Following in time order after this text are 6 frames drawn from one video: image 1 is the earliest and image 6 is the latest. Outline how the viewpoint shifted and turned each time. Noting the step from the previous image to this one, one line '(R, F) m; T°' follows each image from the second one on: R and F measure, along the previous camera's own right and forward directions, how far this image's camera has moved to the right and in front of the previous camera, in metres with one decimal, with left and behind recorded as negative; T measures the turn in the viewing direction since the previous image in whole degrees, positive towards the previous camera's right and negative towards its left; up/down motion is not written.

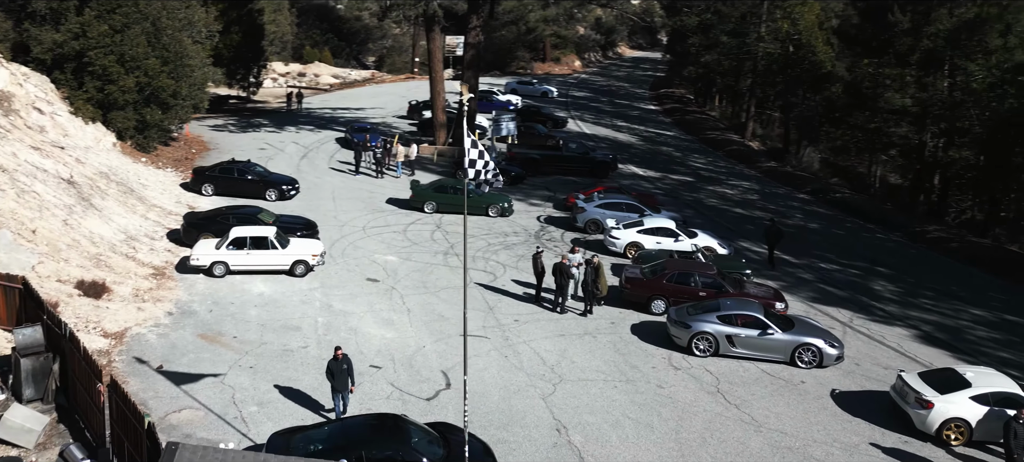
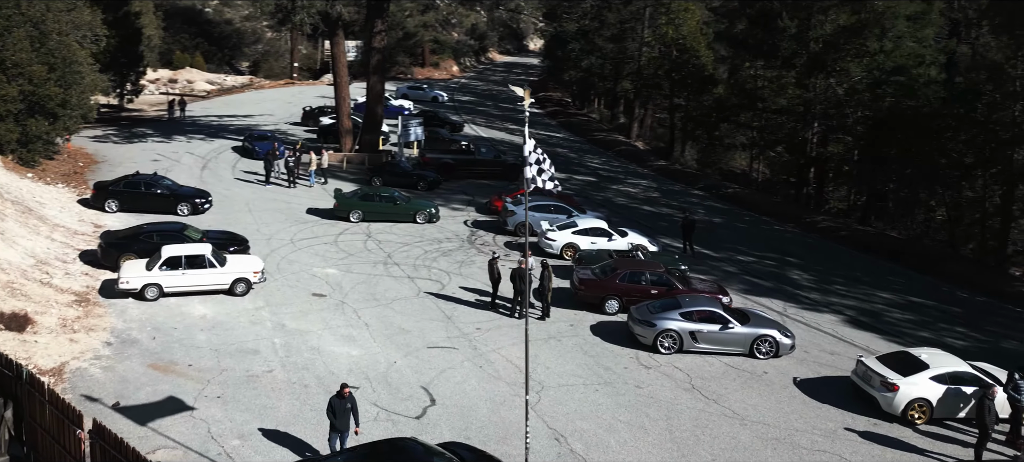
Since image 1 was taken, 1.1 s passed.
(-1.4, +0.4) m; +9°
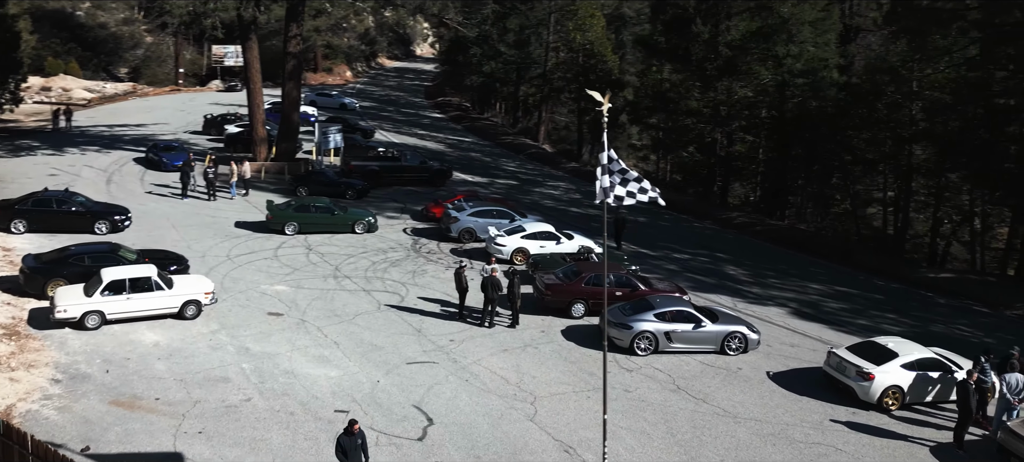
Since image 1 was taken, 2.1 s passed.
(-1.3, +0.5) m; +8°
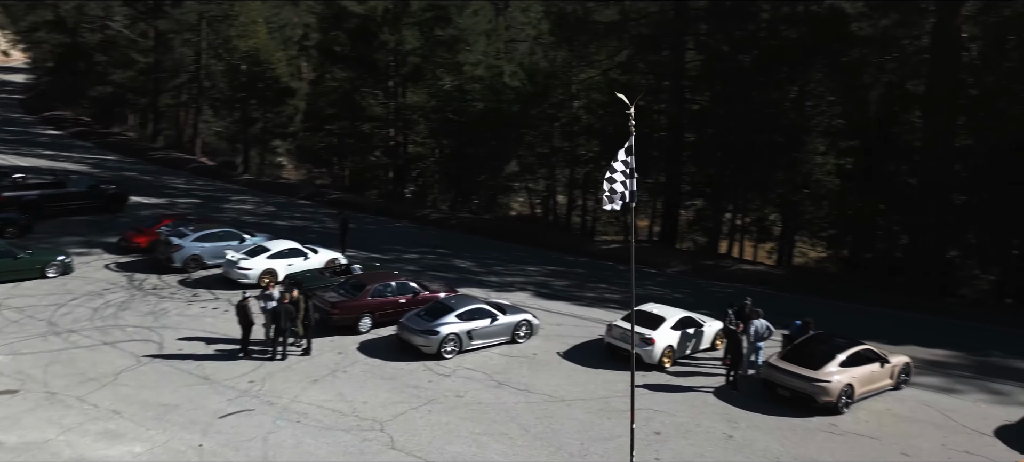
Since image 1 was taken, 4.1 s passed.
(-2.4, +0.9) m; +26°
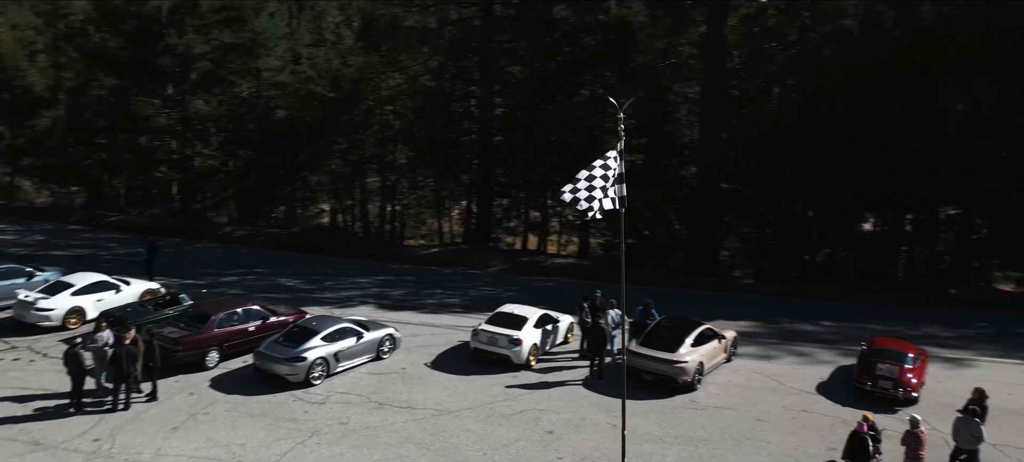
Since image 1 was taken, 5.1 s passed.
(-1.4, +0.4) m; +16°
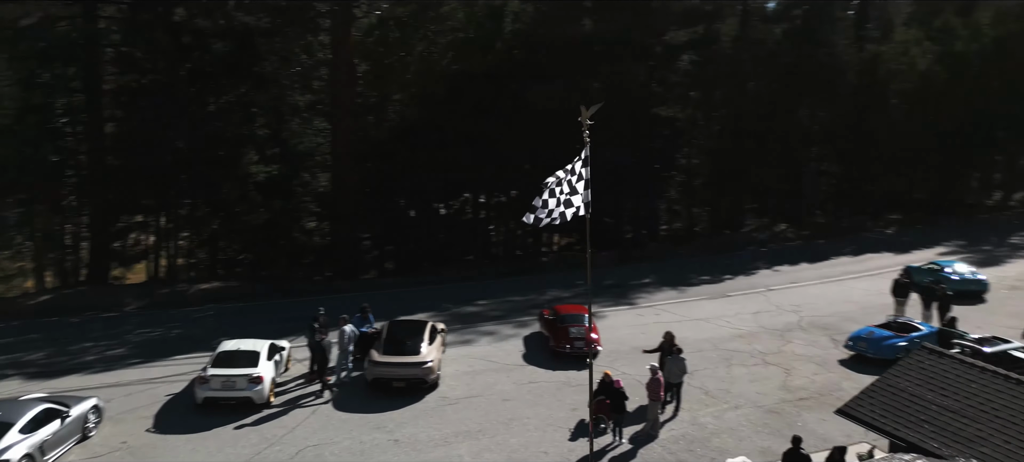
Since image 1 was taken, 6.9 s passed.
(-2.5, +0.8) m; +30°
